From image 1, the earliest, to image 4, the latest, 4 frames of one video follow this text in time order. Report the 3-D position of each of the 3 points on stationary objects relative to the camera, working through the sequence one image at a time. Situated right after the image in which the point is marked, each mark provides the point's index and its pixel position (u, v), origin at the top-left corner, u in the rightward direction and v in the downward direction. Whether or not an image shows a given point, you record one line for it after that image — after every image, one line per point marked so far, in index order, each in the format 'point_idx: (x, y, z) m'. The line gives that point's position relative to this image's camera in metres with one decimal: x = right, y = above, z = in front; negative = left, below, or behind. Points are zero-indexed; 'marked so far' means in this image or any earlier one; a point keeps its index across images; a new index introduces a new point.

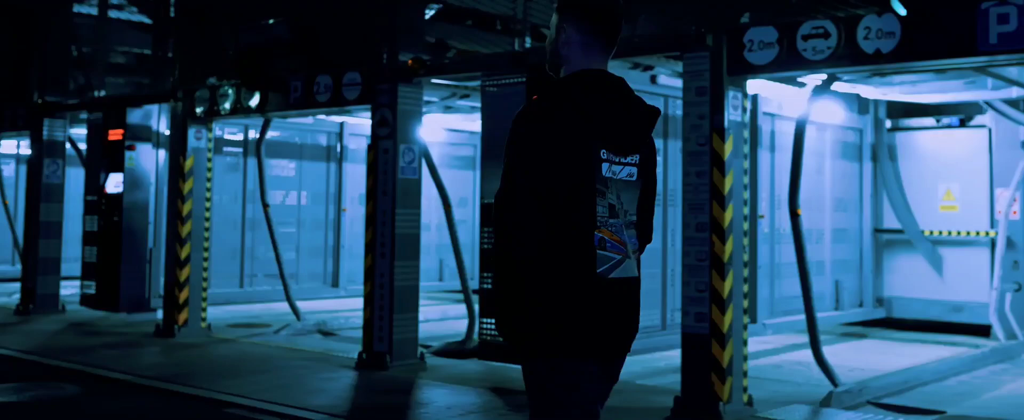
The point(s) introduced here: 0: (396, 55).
0: (-0.9, +1.3, +8.5) m
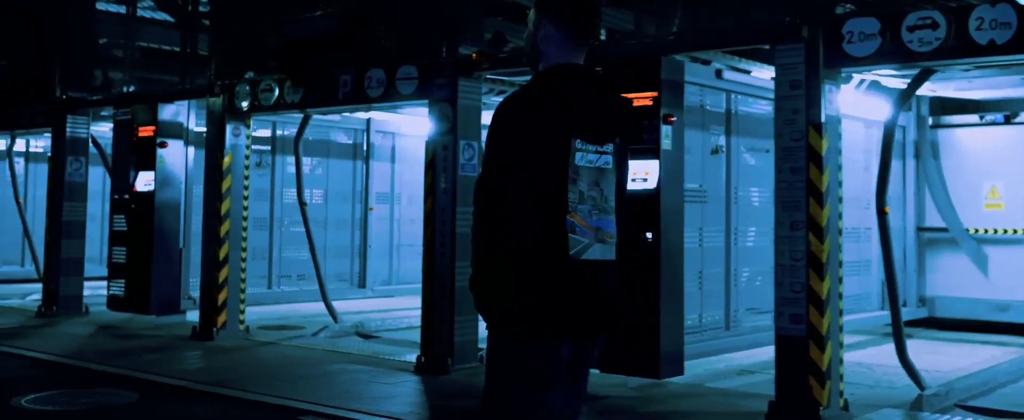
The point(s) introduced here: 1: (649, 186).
0: (-0.4, +1.3, +8.2) m
1: (+0.9, +0.2, +7.1) m
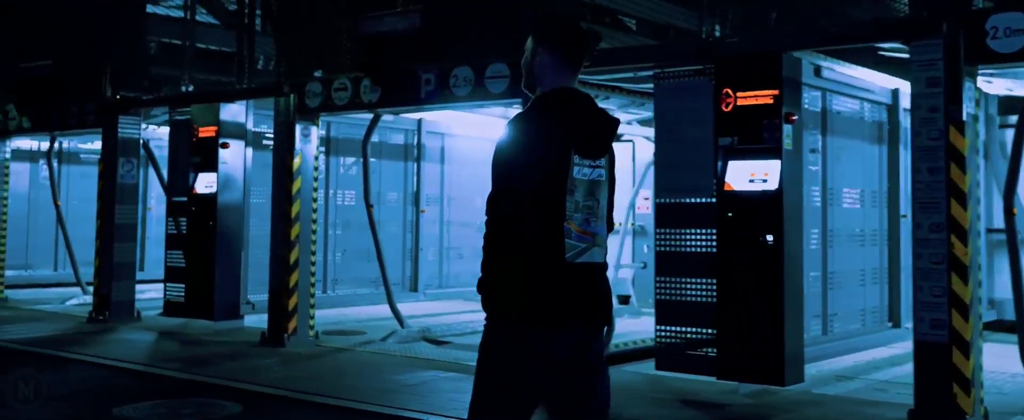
0: (+0.3, +1.3, +8.0) m
1: (+1.7, +0.1, +6.8) m
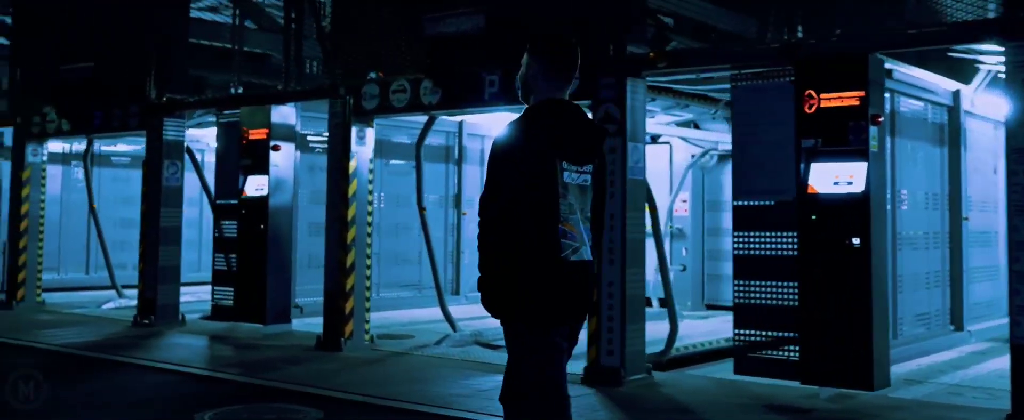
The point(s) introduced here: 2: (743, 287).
0: (+0.8, +1.2, +7.9) m
1: (+2.2, +0.1, +6.8) m
2: (+1.7, -0.6, +7.4) m
